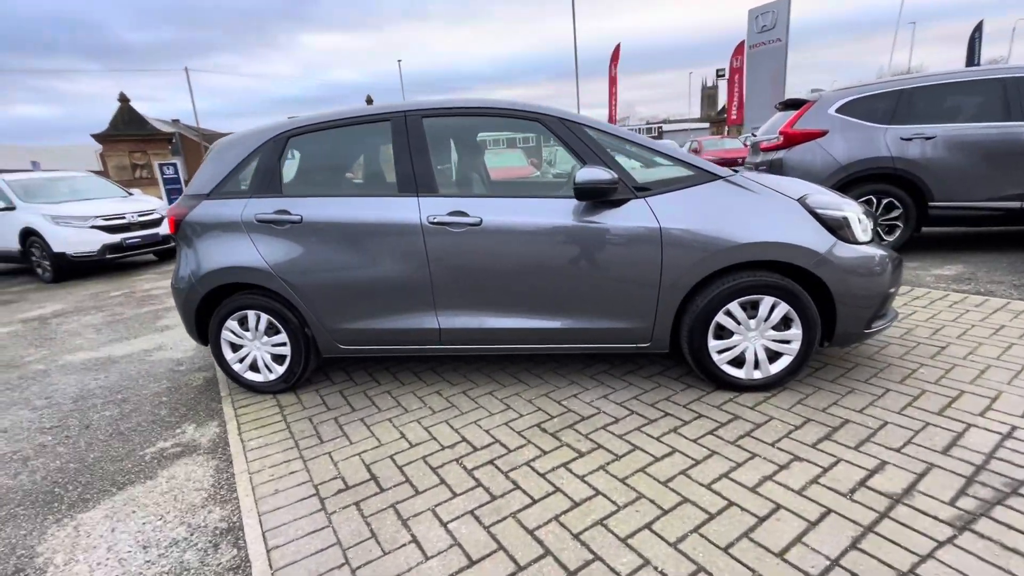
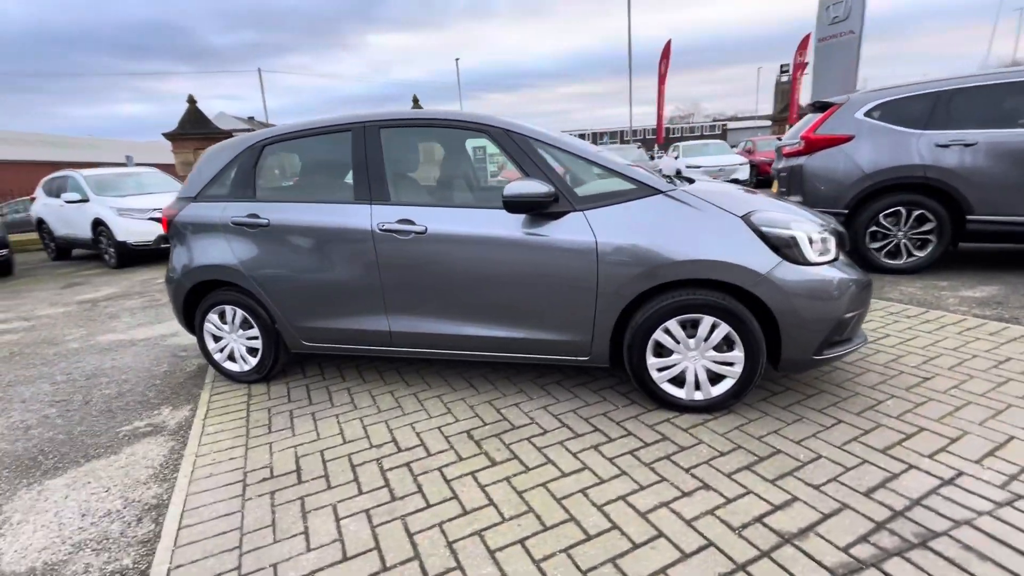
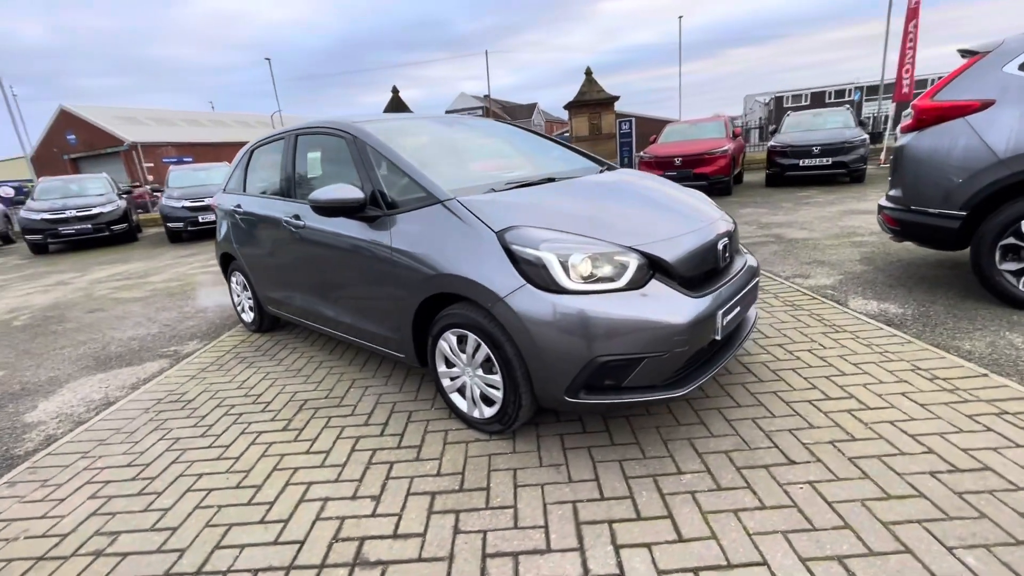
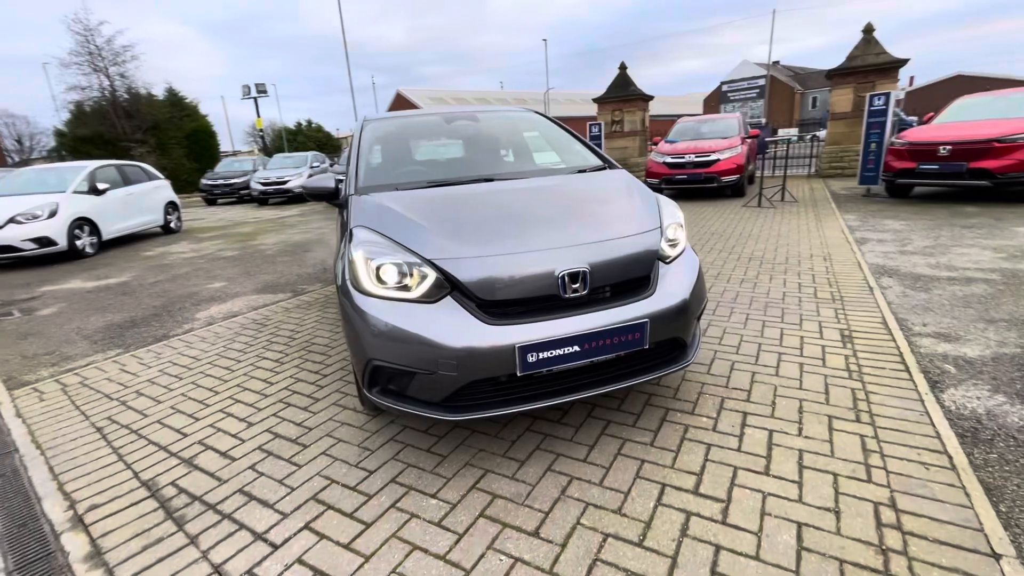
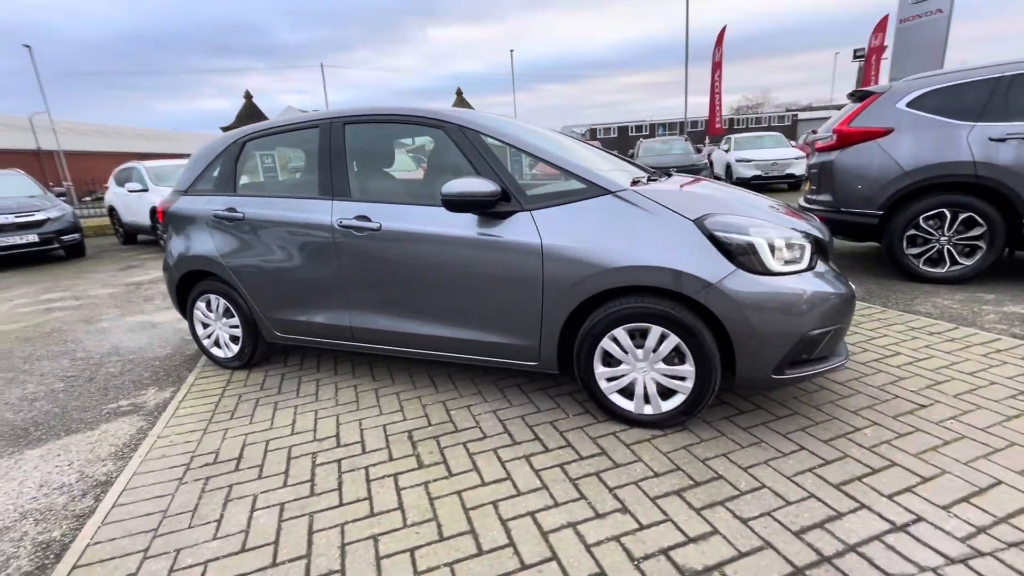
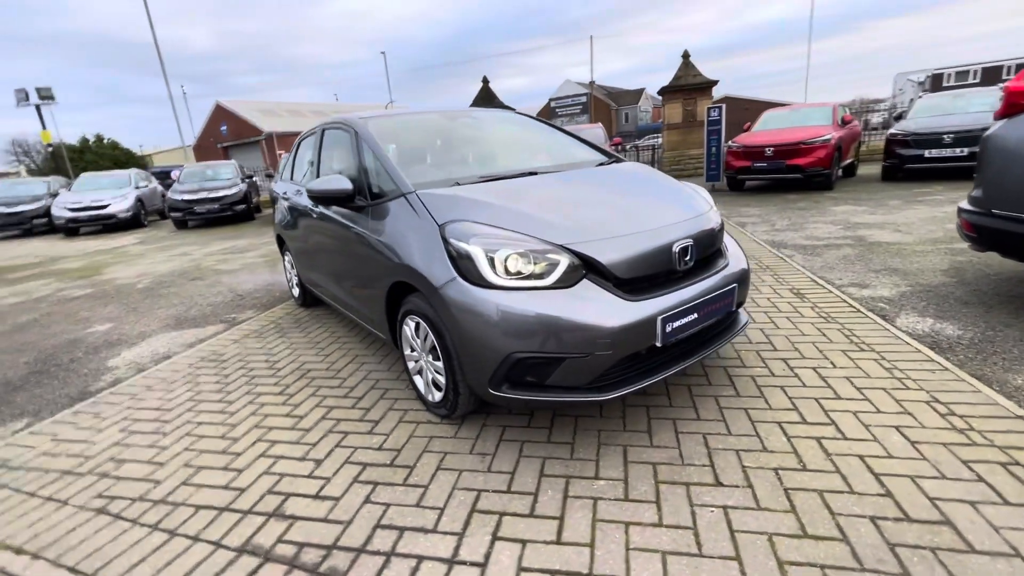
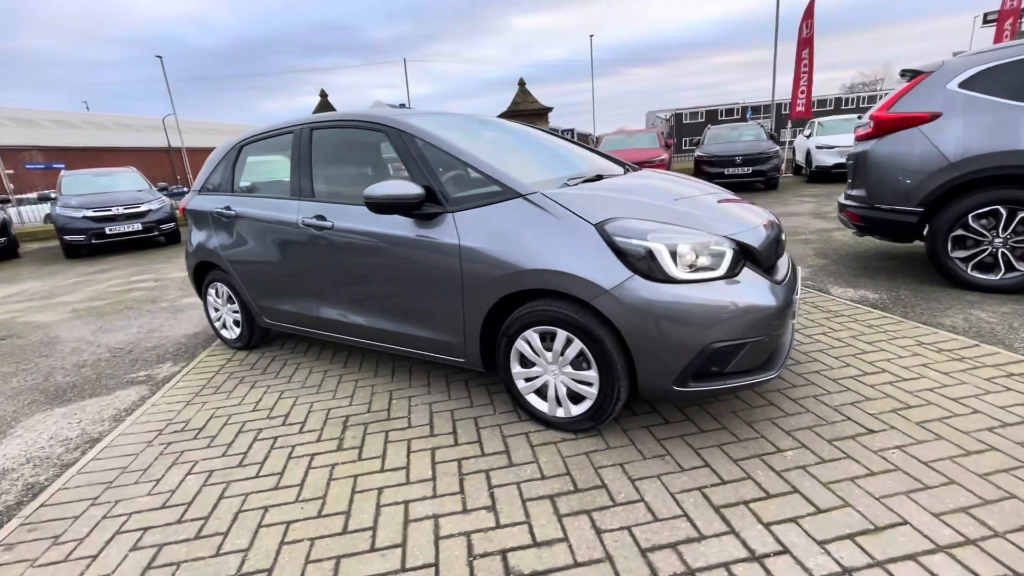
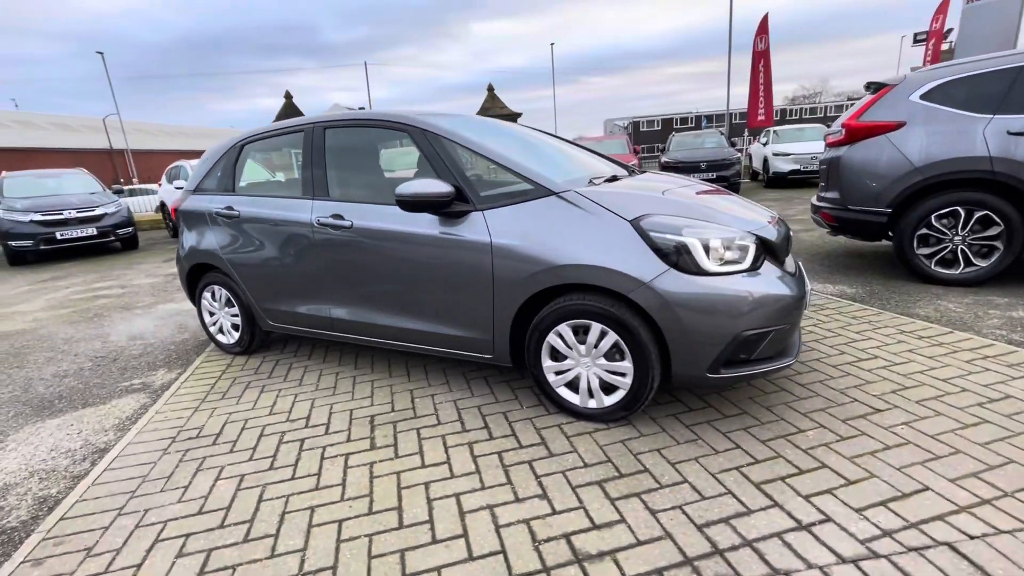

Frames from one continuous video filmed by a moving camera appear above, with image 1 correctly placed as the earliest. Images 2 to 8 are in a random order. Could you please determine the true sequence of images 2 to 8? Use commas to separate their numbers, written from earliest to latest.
2, 5, 8, 7, 3, 6, 4
